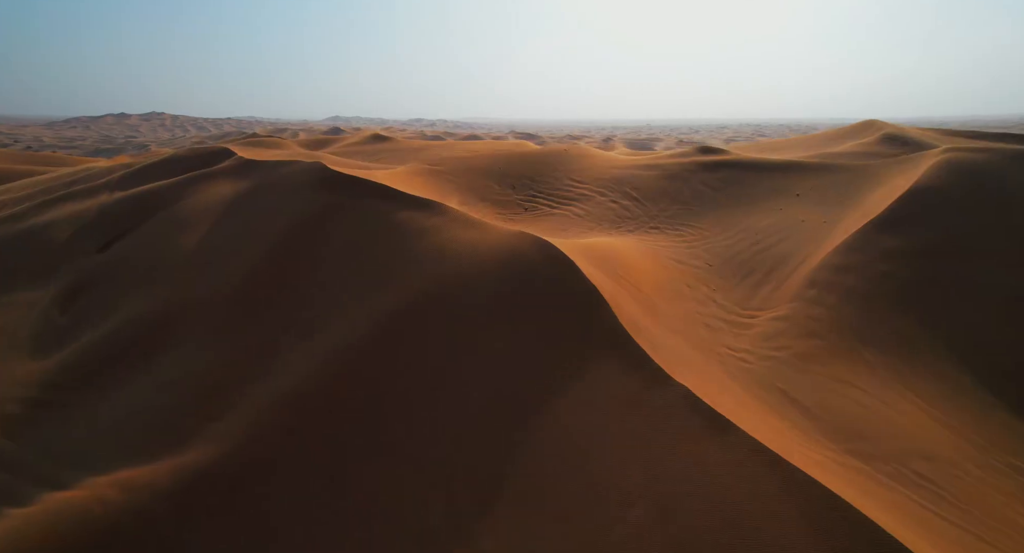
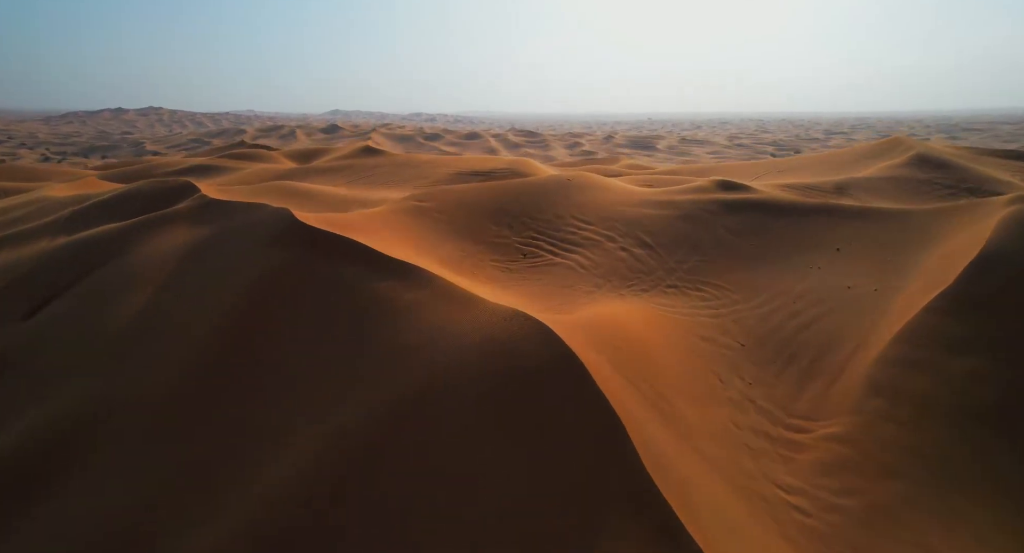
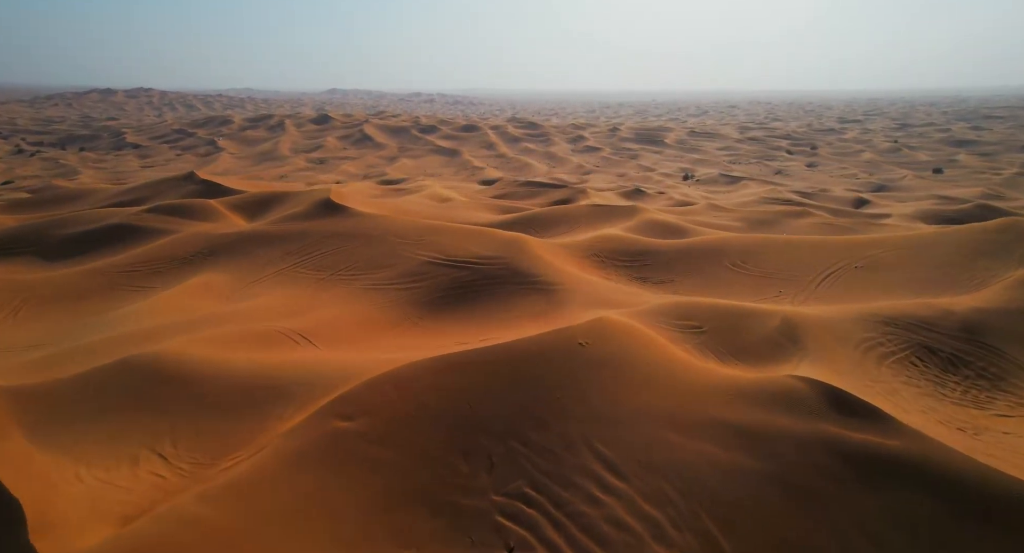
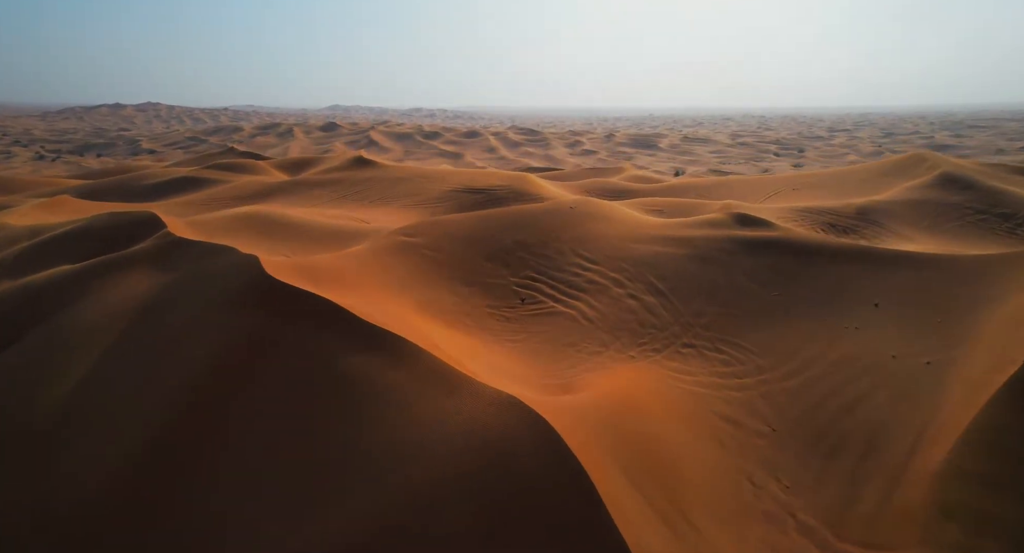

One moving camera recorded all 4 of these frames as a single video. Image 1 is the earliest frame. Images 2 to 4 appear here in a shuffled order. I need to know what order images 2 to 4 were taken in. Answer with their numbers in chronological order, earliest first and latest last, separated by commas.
2, 4, 3
